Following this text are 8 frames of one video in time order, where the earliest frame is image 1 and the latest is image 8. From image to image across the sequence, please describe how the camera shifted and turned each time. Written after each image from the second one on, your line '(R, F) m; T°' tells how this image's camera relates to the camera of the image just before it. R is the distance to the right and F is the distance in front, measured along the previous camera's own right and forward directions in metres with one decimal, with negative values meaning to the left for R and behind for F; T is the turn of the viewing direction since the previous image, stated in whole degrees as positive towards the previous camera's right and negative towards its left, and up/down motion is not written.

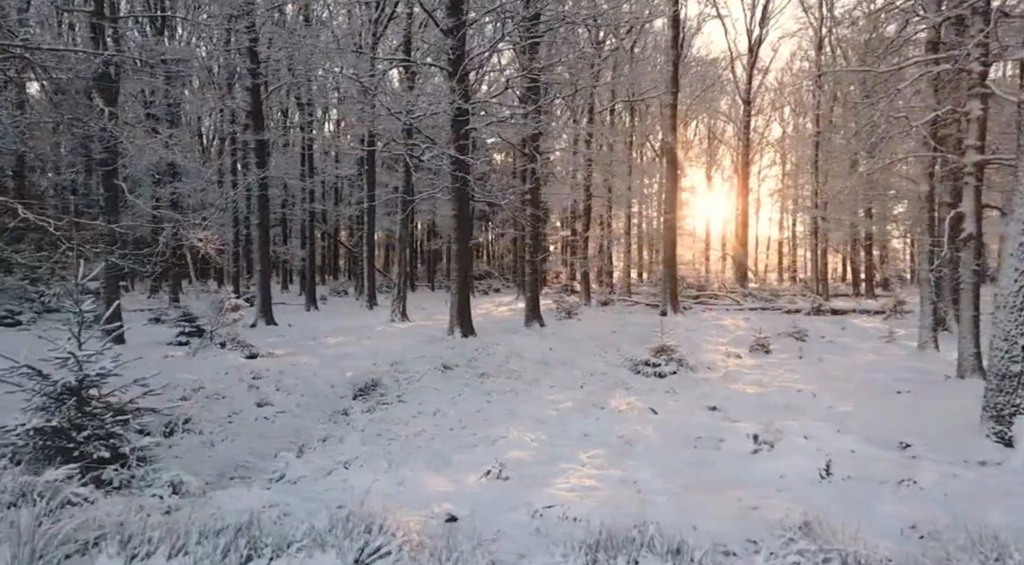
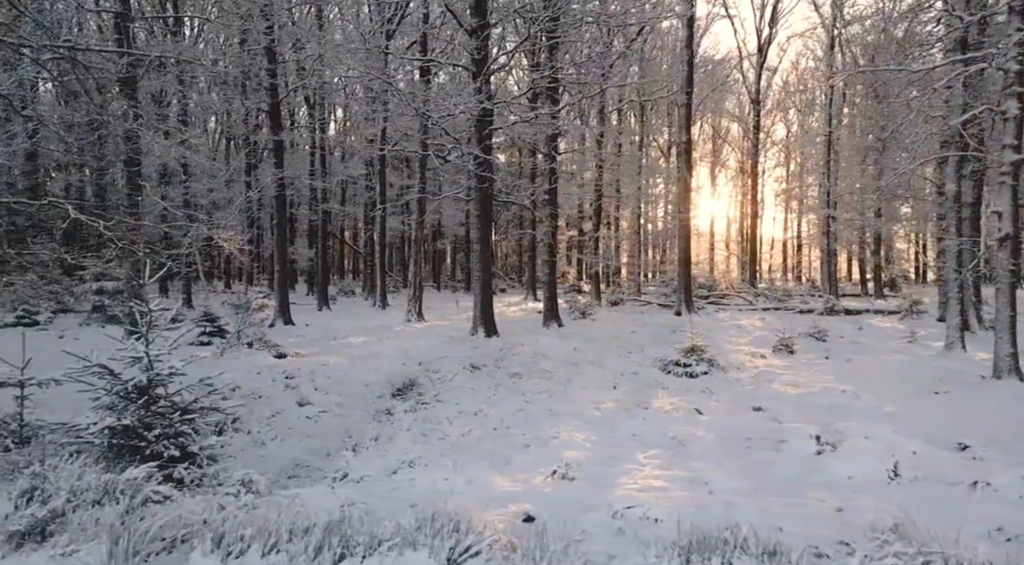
(-0.4, 0.0) m; -1°
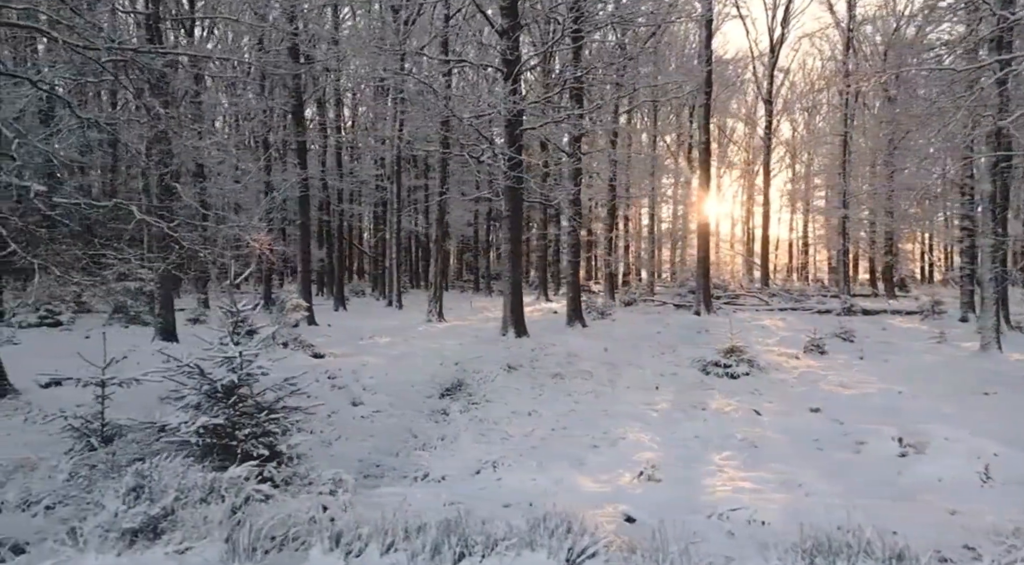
(-0.5, 0.0) m; -1°
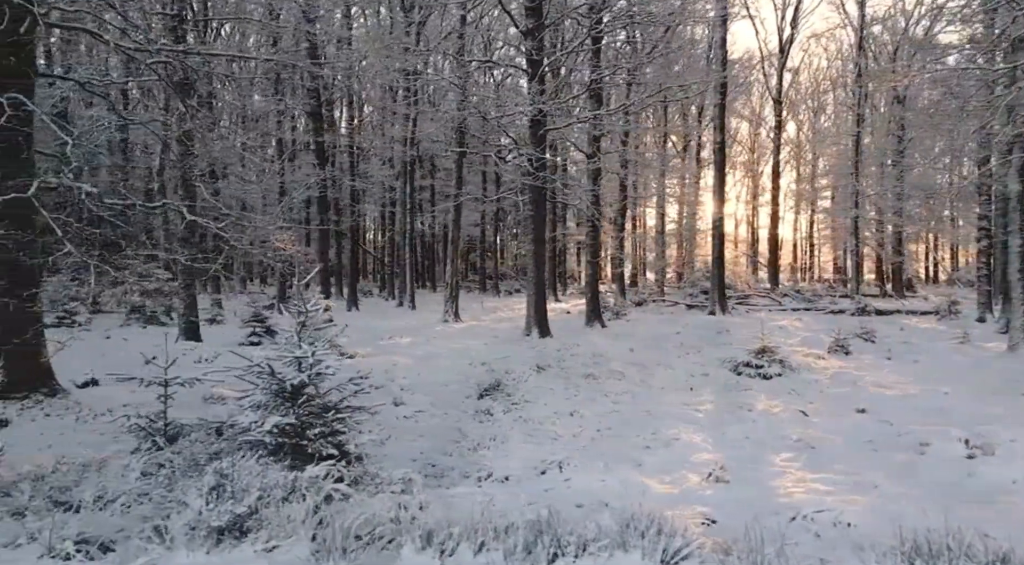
(-0.4, 0.0) m; -1°
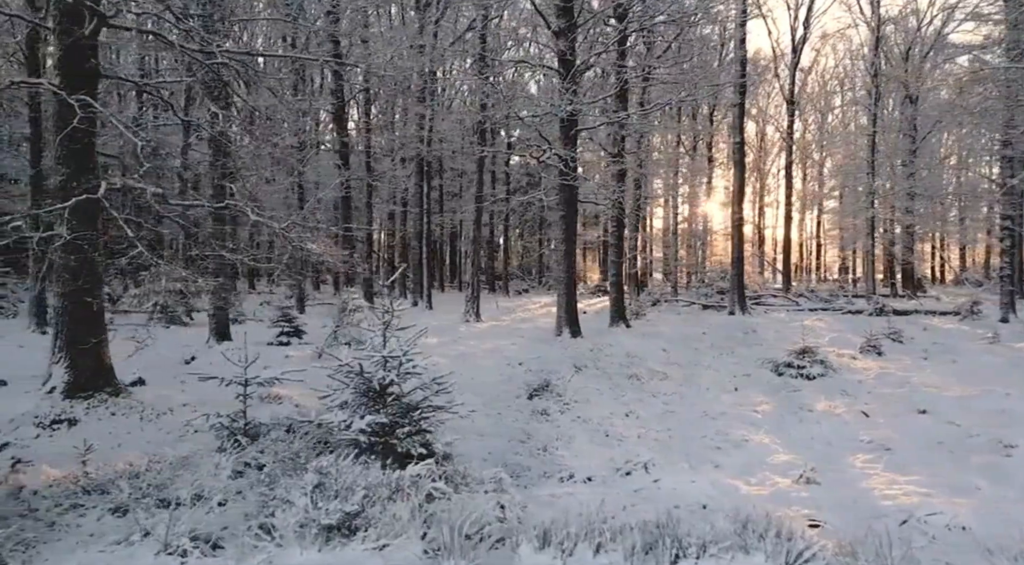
(-0.6, 0.0) m; -1°
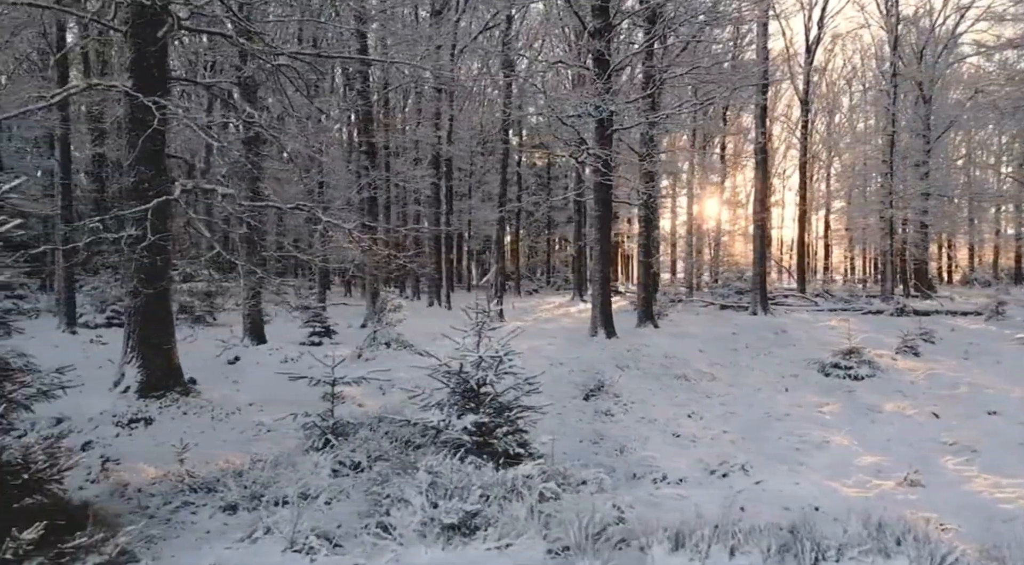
(-0.6, 0.0) m; -1°
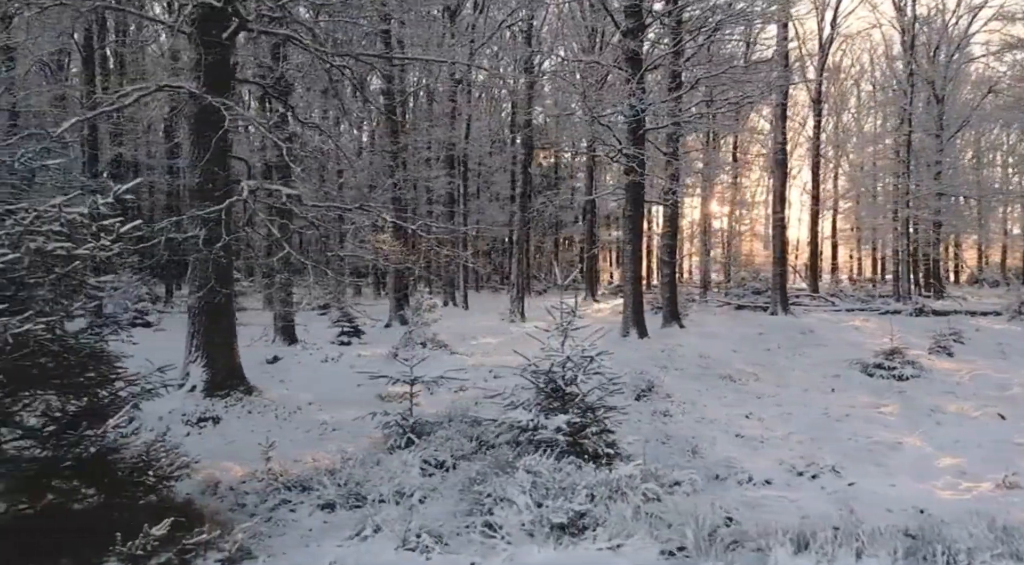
(-0.6, 0.0) m; -1°
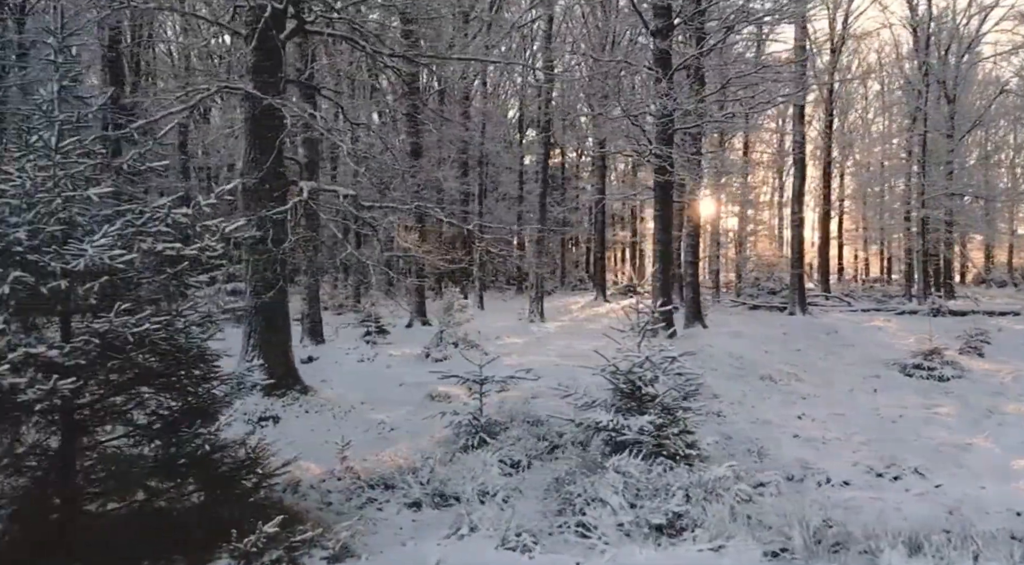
(-0.5, 0.0) m; -1°
